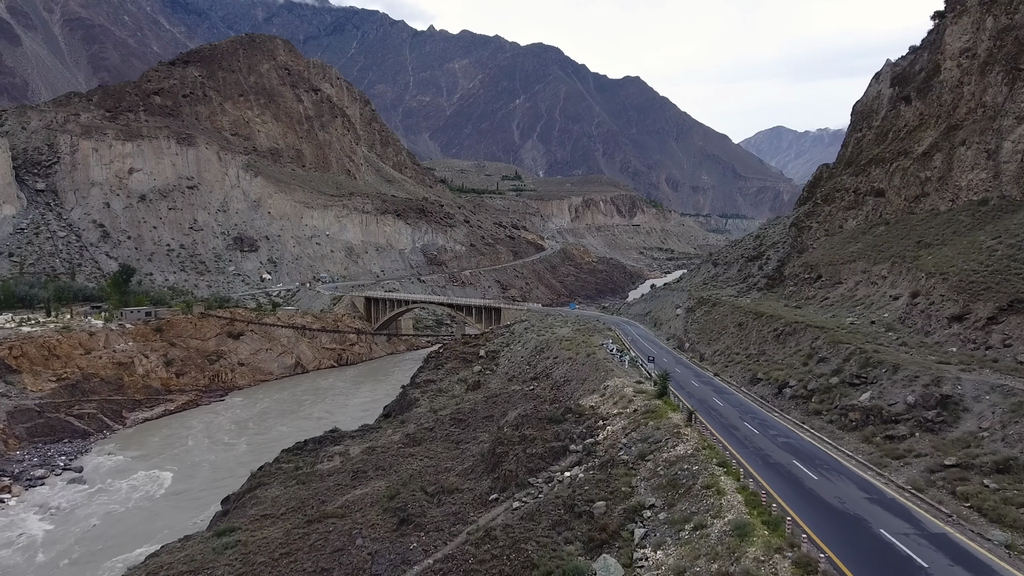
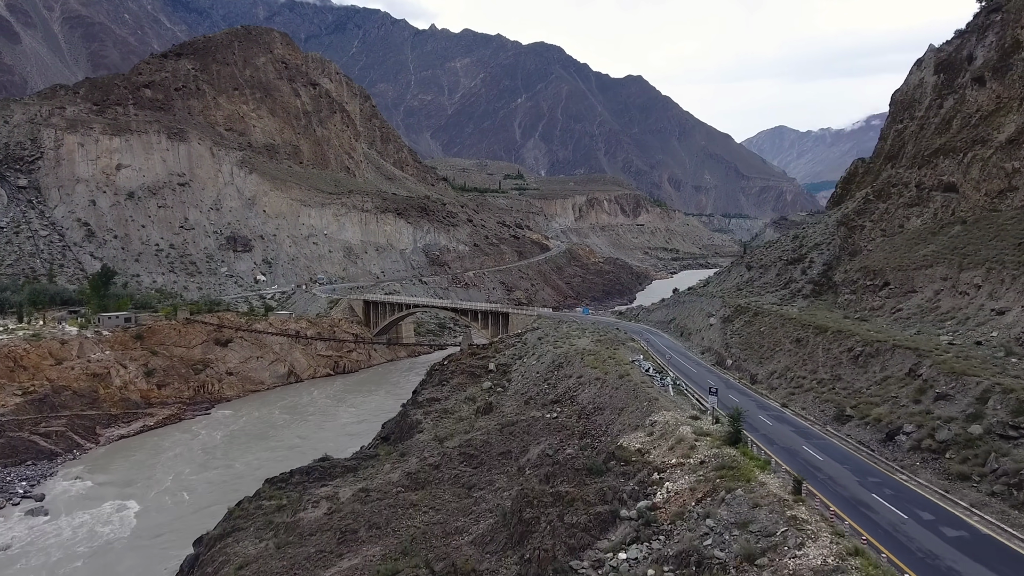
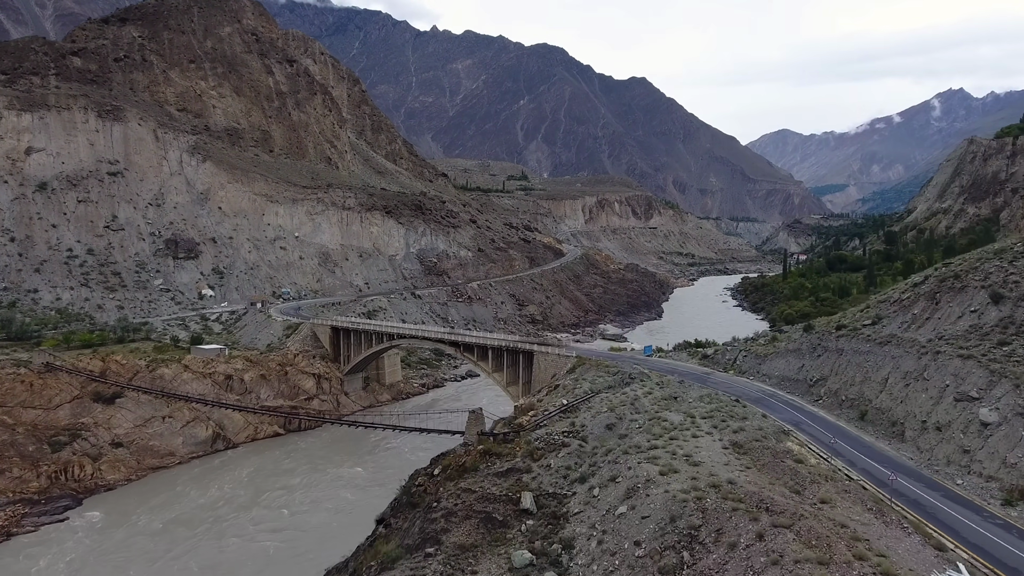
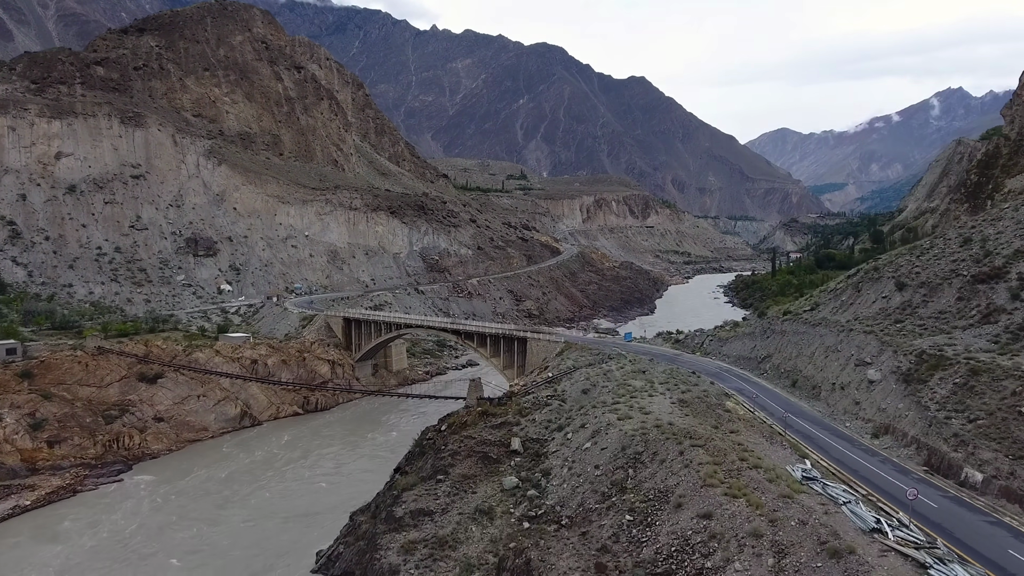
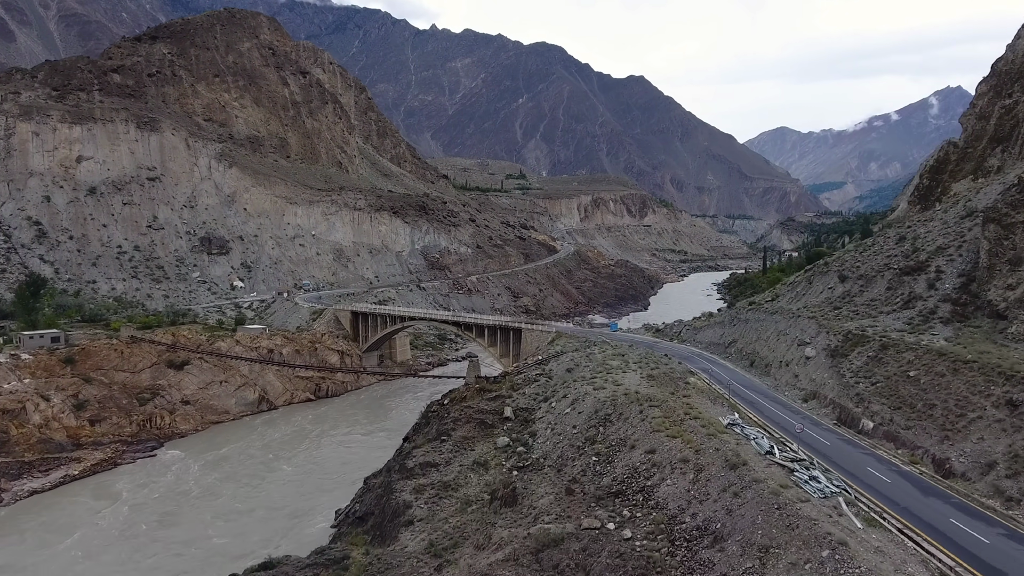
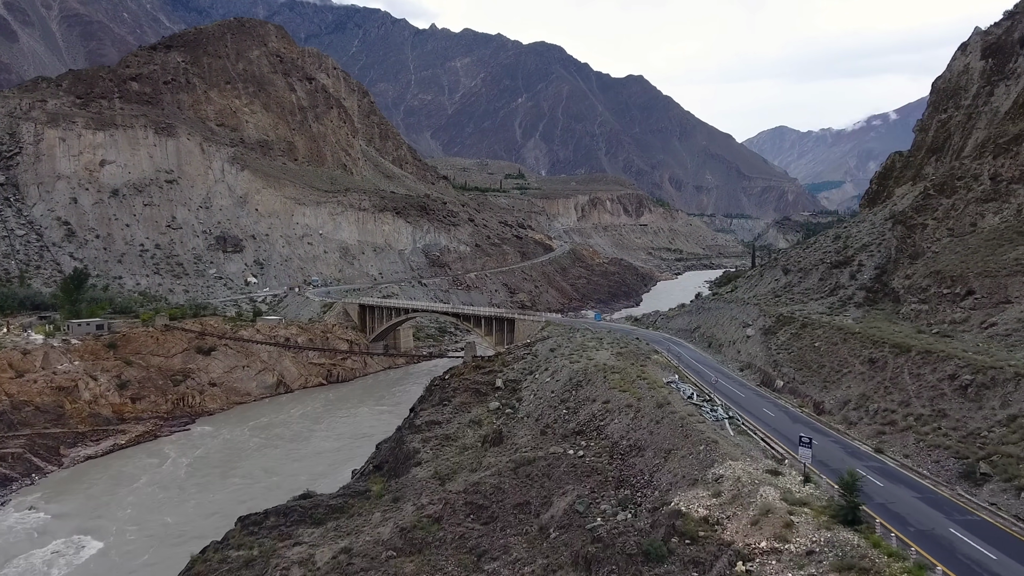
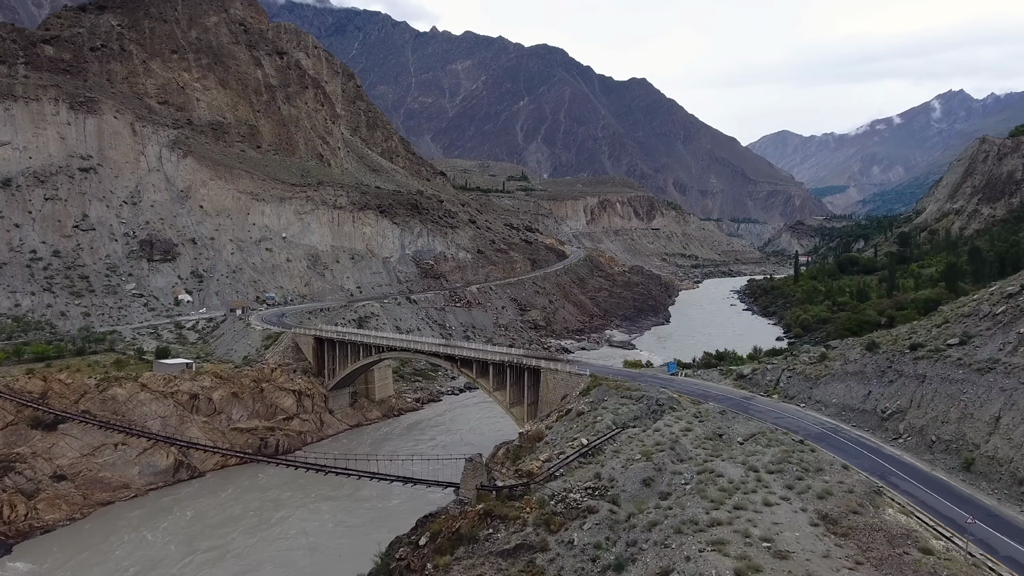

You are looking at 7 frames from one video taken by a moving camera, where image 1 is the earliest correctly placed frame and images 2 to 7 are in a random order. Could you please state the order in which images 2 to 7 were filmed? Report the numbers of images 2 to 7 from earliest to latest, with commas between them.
2, 6, 5, 4, 3, 7
